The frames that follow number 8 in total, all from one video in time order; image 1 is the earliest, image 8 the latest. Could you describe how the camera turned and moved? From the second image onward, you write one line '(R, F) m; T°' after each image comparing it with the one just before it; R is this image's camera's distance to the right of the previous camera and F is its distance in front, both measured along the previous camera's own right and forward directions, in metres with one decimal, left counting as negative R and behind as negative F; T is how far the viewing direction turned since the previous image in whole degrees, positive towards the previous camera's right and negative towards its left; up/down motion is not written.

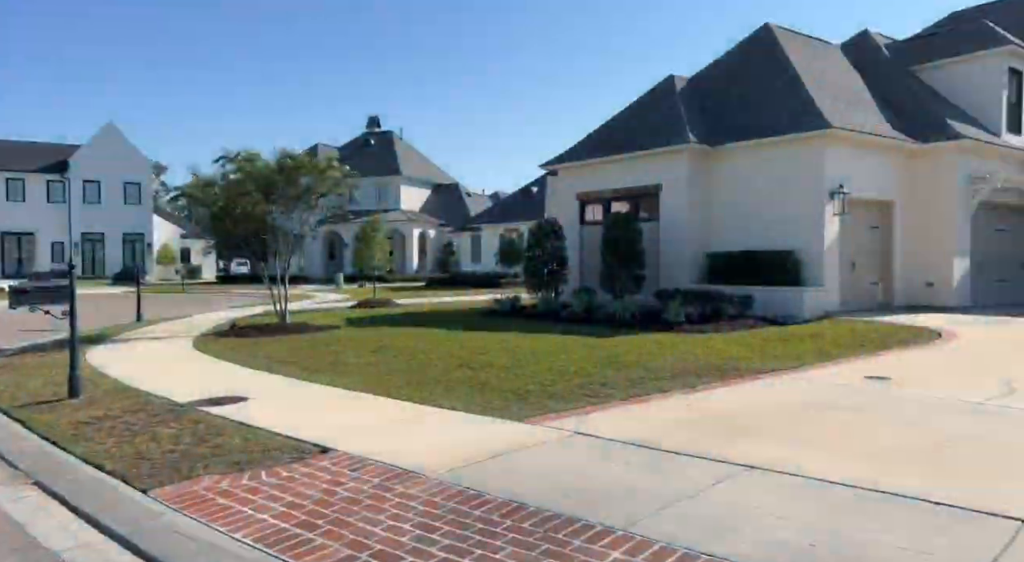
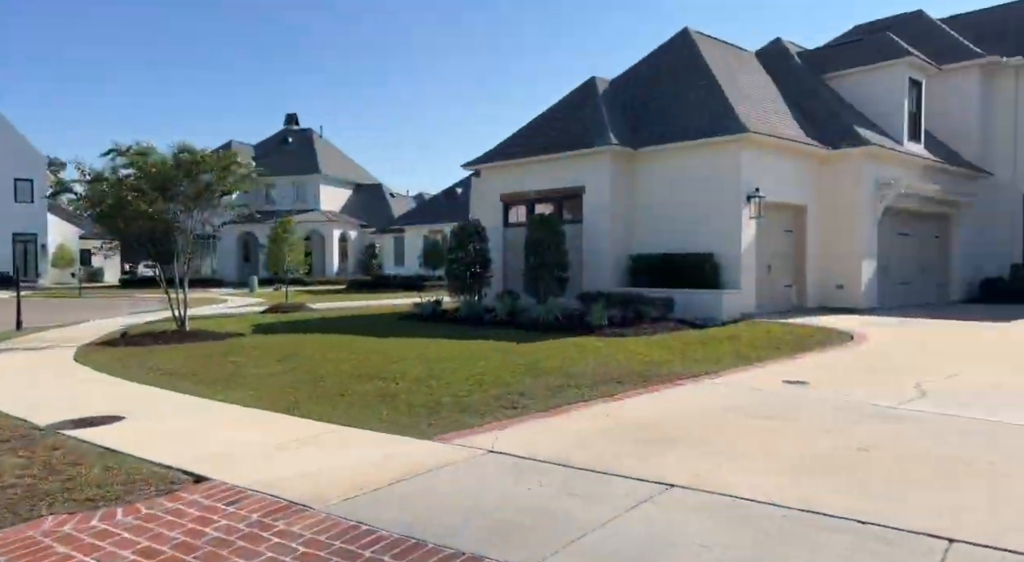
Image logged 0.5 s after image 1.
(+0.1, +0.4) m; +5°
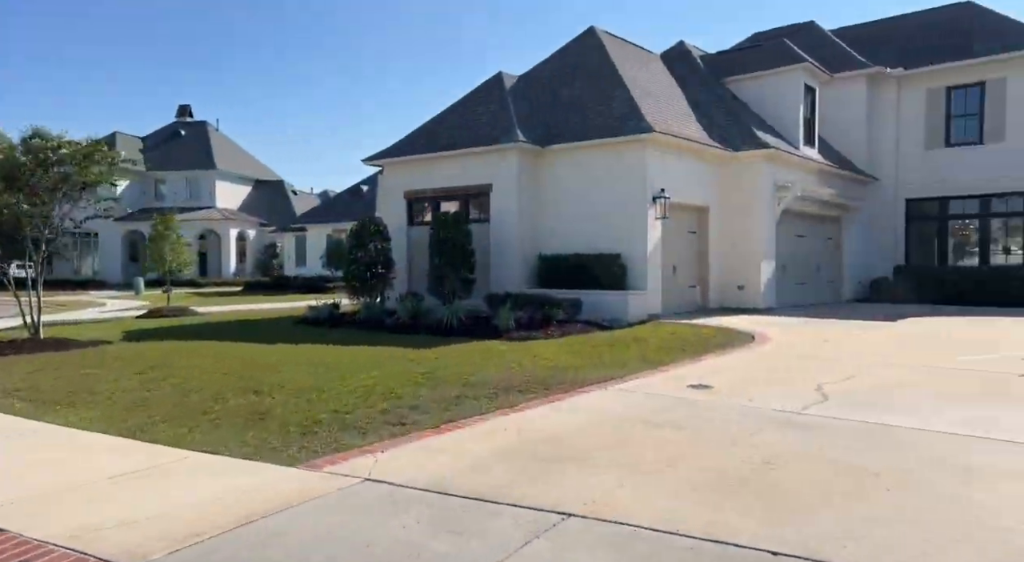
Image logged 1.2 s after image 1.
(+0.2, +0.5) m; +6°
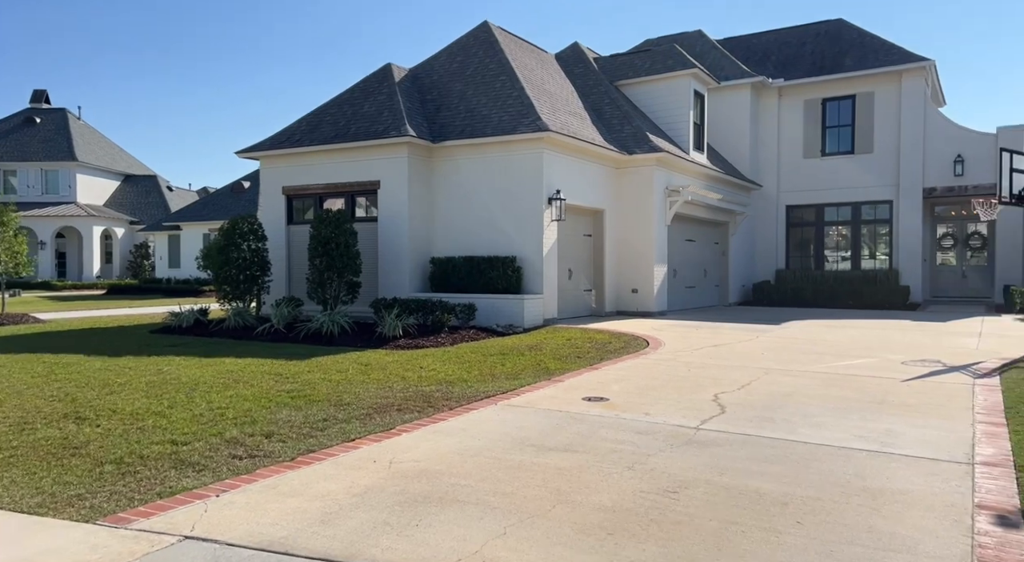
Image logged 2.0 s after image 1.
(+0.2, +0.7) m; +8°
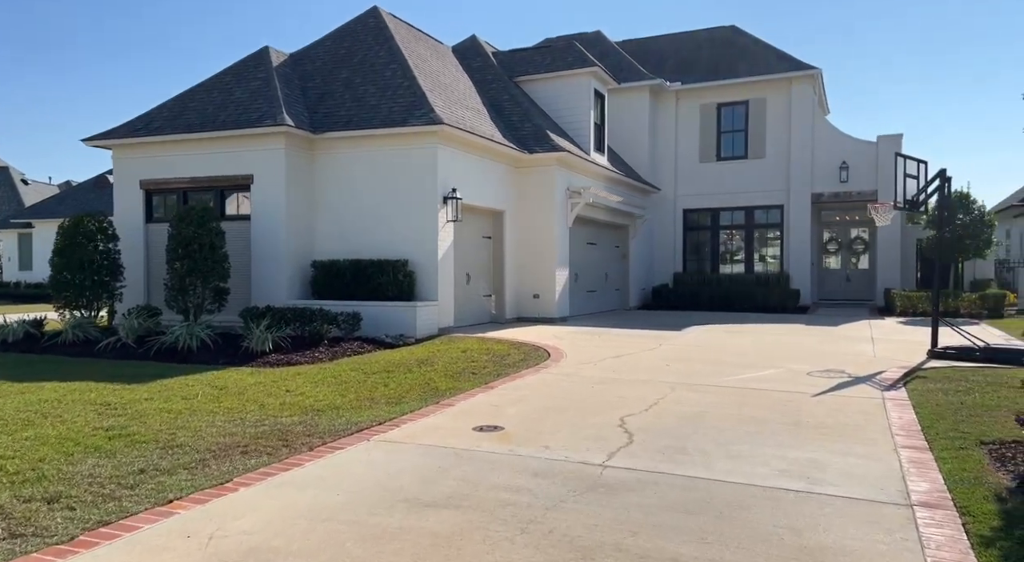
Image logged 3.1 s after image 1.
(+0.2, +1.1) m; +7°
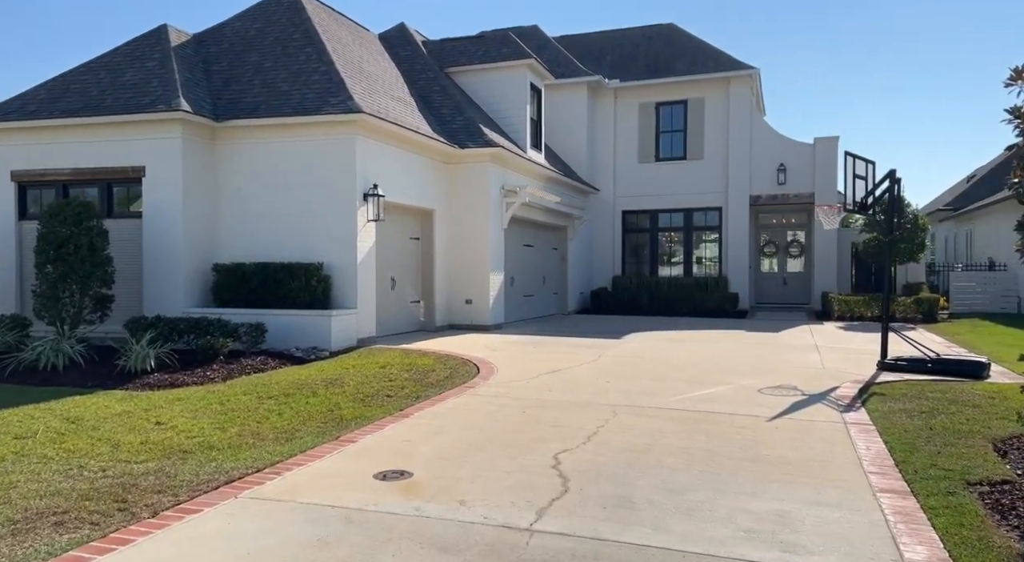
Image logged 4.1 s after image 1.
(+0.2, +1.2) m; +4°
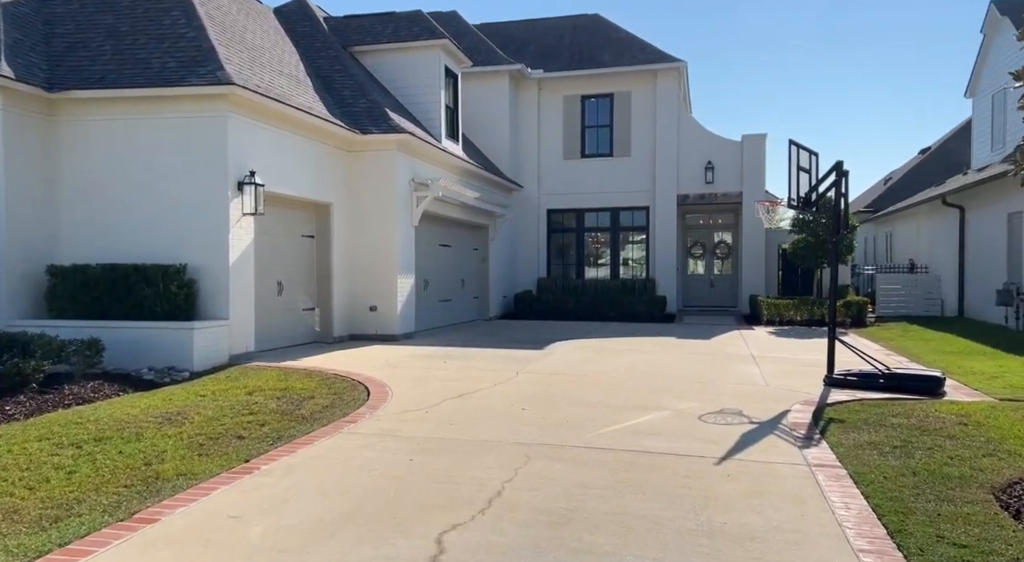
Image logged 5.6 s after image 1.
(+0.4, +1.8) m; +5°
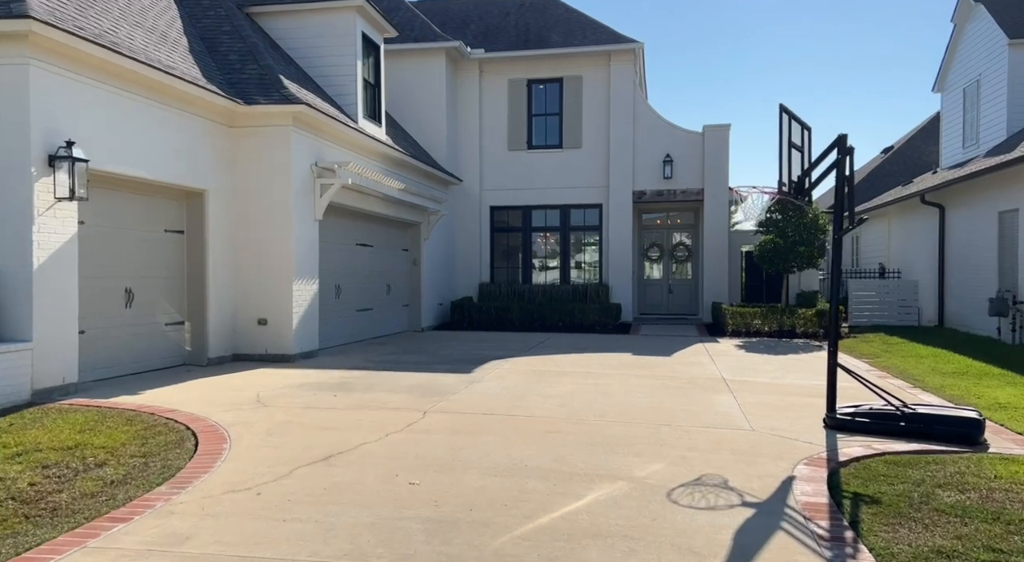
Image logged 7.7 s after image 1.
(+0.5, +2.7) m; +3°
